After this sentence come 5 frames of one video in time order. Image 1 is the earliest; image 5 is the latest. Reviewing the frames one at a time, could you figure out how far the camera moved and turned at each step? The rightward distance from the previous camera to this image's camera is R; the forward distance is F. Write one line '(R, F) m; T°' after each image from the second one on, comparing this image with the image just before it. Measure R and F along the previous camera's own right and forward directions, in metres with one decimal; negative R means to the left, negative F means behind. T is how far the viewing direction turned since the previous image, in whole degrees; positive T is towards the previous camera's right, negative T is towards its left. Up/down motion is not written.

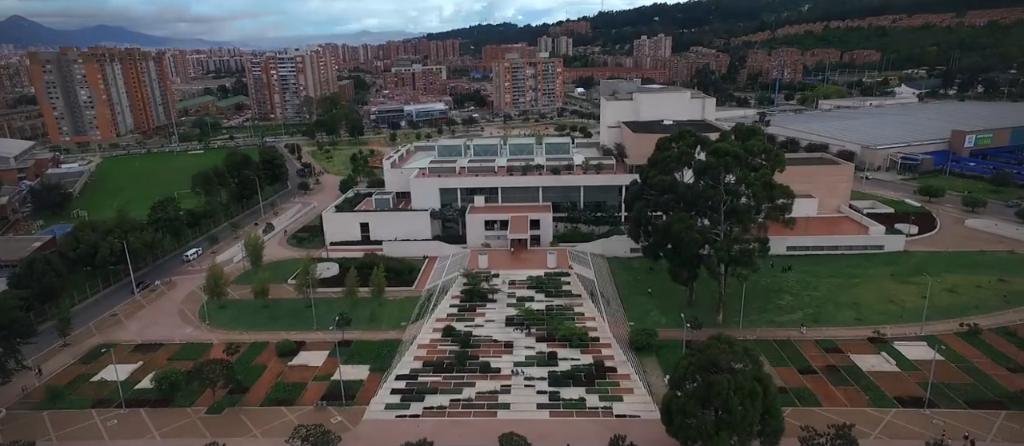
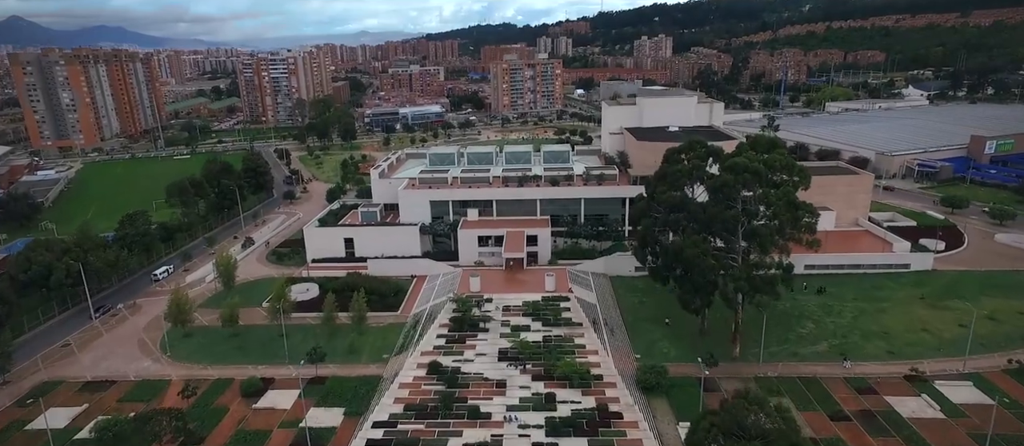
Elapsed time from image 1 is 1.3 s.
(+0.3, +2.8) m; 0°
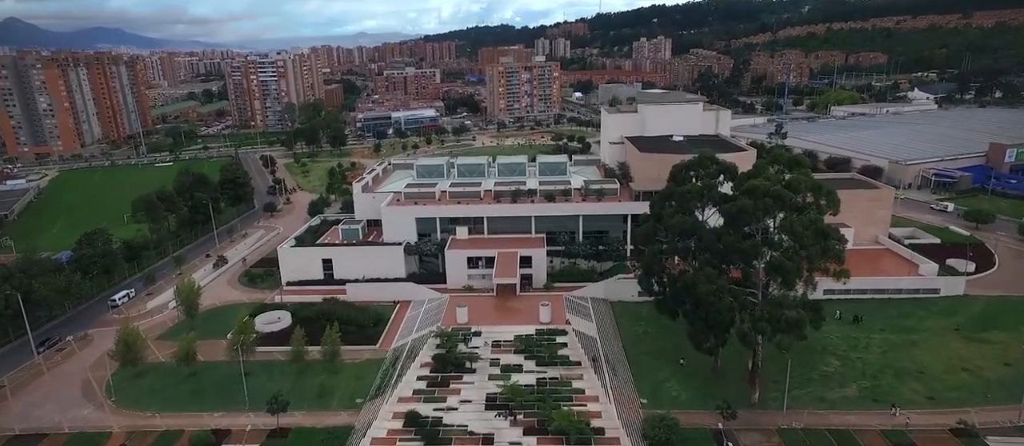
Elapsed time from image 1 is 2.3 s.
(+0.4, +2.9) m; 0°
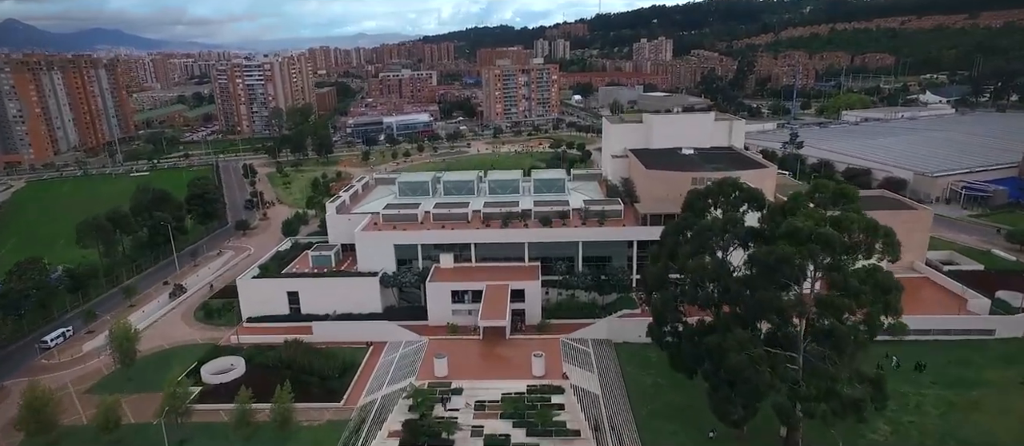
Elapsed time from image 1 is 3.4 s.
(+0.5, +4.0) m; 0°
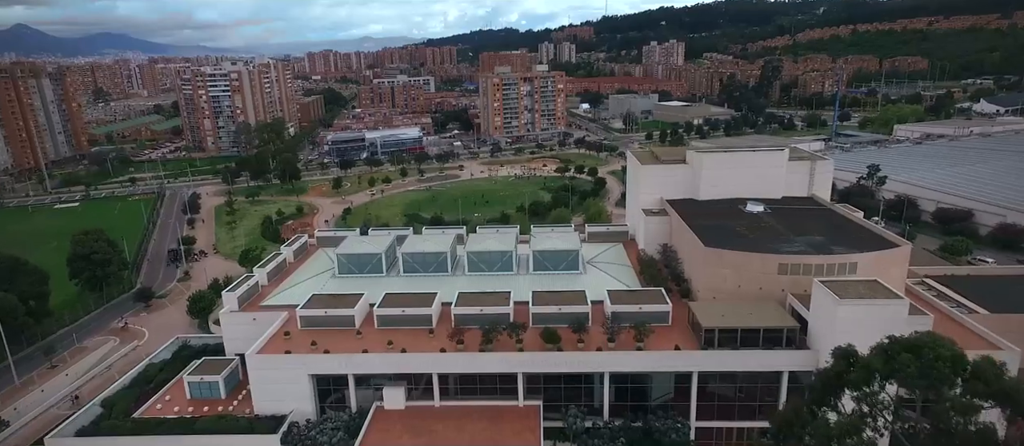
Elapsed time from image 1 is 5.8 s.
(+0.7, +11.5) m; -1°
